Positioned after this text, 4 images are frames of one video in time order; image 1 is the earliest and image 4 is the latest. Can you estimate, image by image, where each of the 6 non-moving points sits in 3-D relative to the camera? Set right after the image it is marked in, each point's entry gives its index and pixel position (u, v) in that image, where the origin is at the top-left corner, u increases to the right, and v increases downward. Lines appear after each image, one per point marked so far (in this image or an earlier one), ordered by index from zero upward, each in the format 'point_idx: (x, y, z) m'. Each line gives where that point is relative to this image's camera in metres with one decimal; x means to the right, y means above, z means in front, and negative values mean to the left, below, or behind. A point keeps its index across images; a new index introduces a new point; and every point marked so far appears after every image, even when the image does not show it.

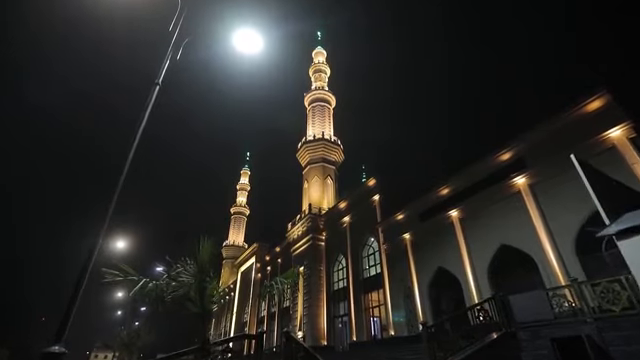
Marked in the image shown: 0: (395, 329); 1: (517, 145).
0: (+3.4, -6.8, +15.1) m
1: (+7.3, +1.3, +12.4) m
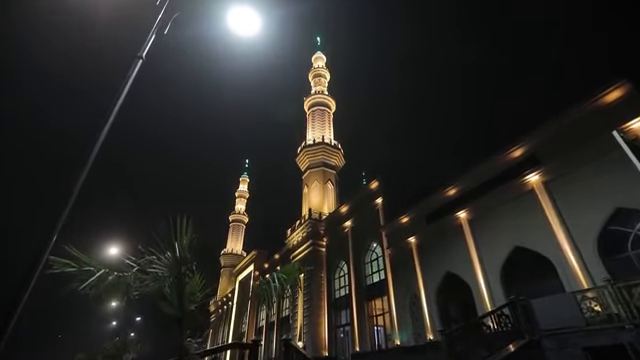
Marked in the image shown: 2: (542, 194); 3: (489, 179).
0: (+3.5, -6.8, +14.3) m
1: (+7.4, +1.4, +11.7) m
2: (+7.4, -0.4, +11.0) m
3: (+6.5, 0.0, +12.8) m
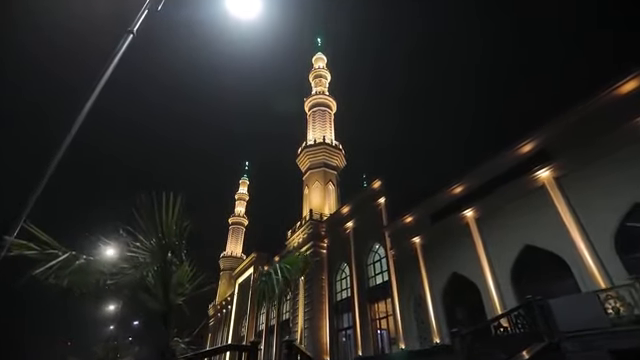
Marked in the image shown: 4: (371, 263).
0: (+3.5, -6.7, +13.8) m
1: (+7.4, +1.5, +11.3) m
2: (+7.4, -0.3, +10.5) m
3: (+6.5, +0.1, +12.4) m
4: (+2.8, -4.5, +17.9) m
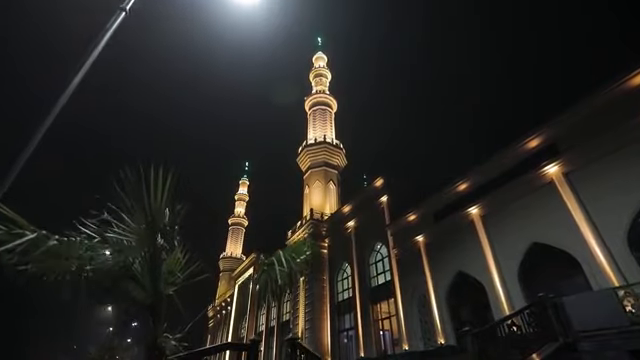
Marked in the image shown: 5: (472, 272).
0: (+3.6, -6.6, +13.4) m
1: (+7.5, +1.6, +11.0) m
2: (+7.5, -0.2, +10.2) m
3: (+6.6, +0.2, +12.1) m
4: (+2.8, -4.4, +17.6) m
5: (+5.5, -3.3, +11.9) m
